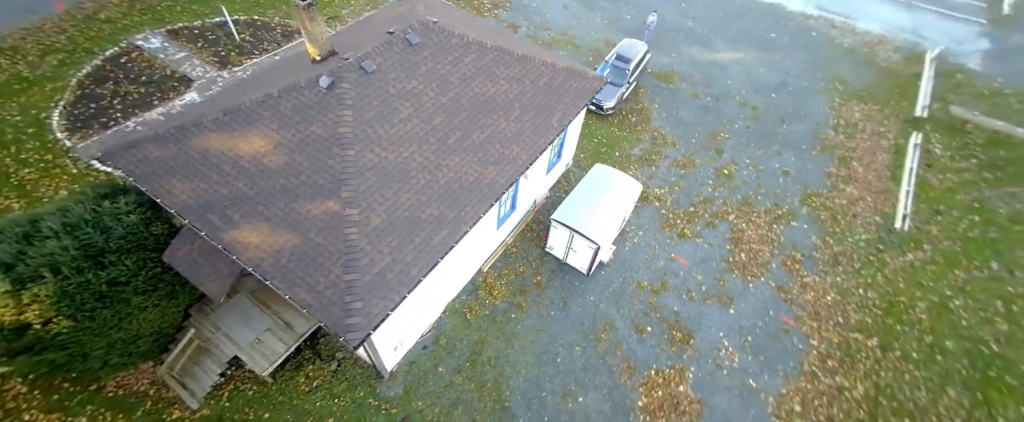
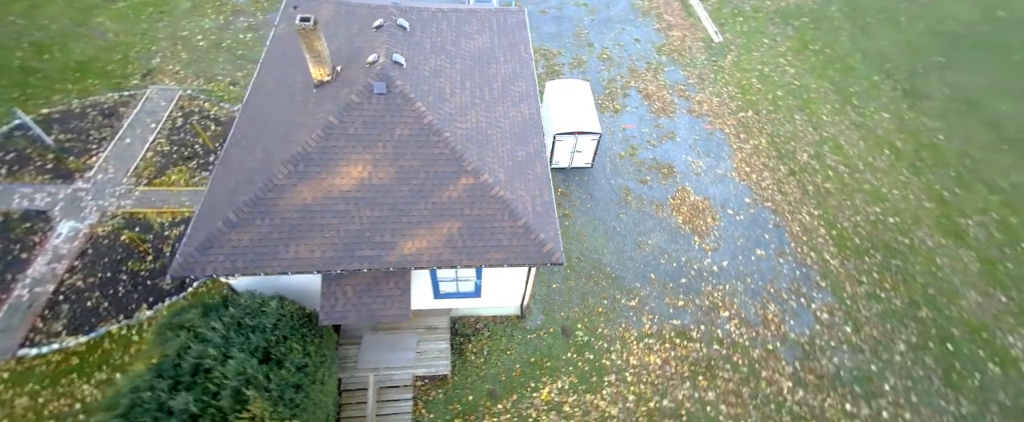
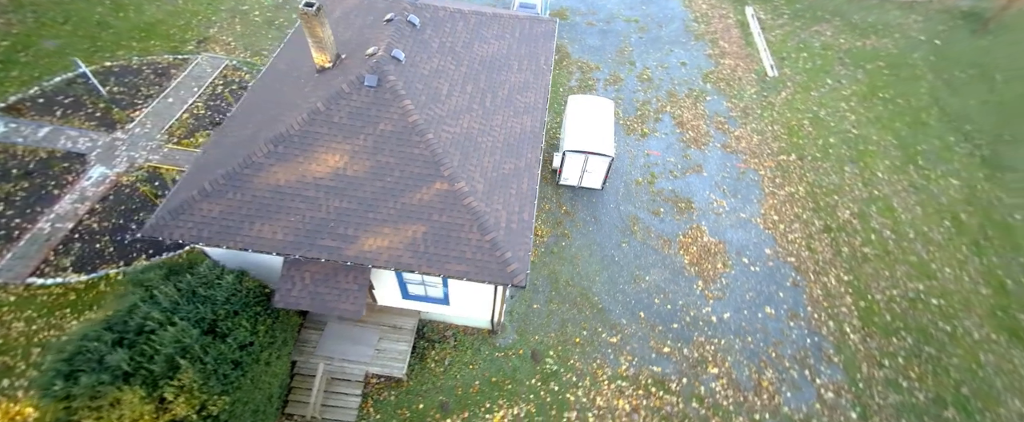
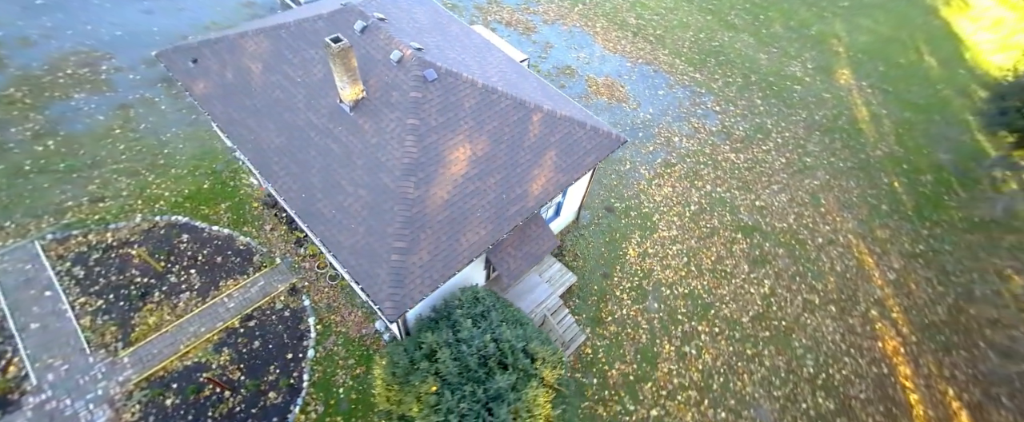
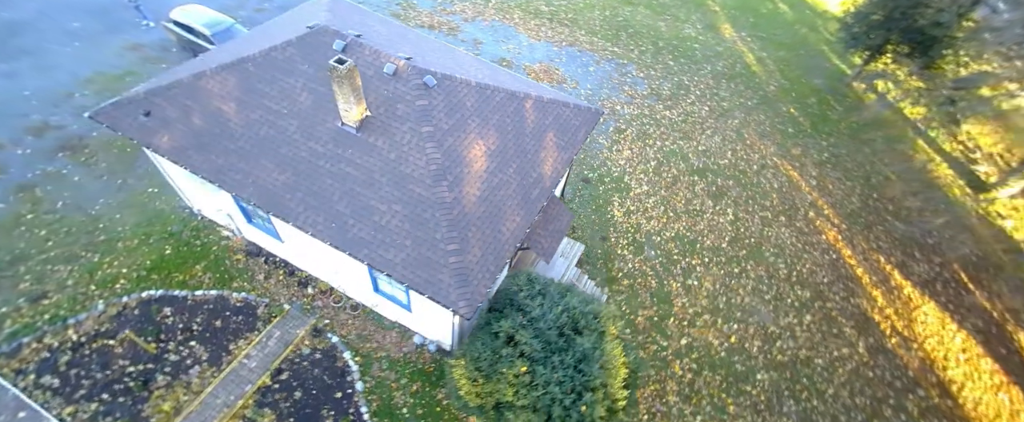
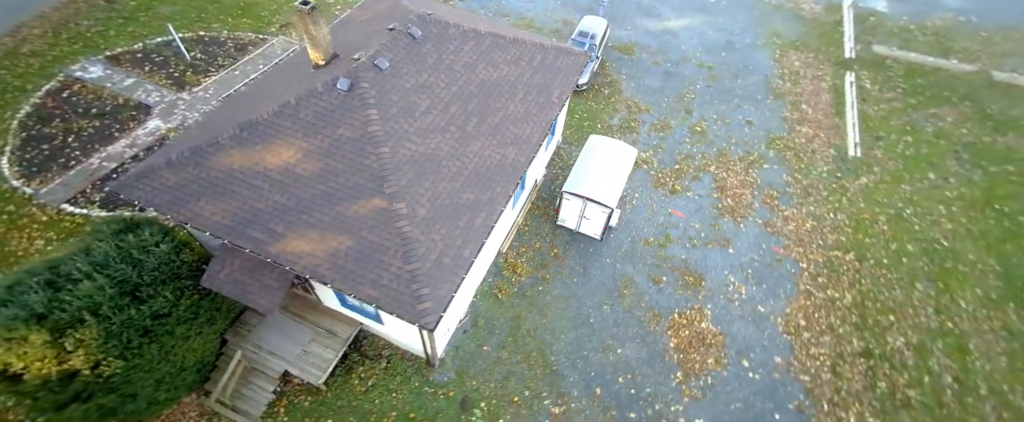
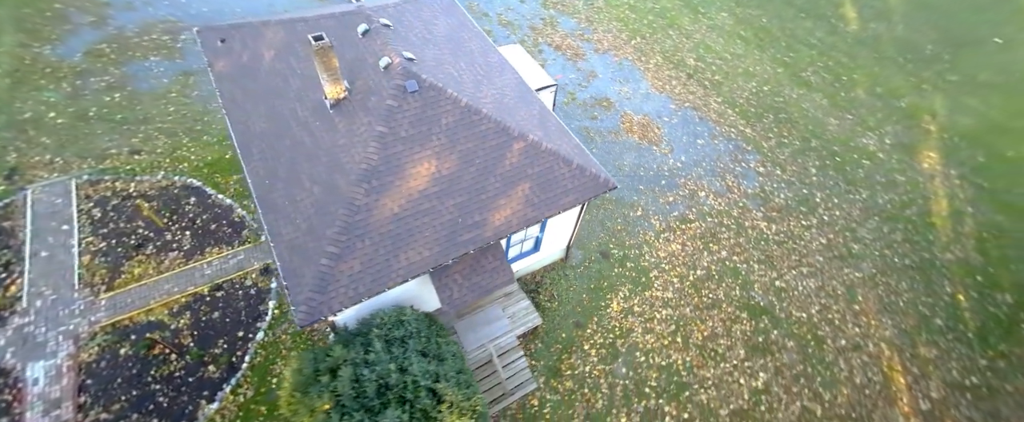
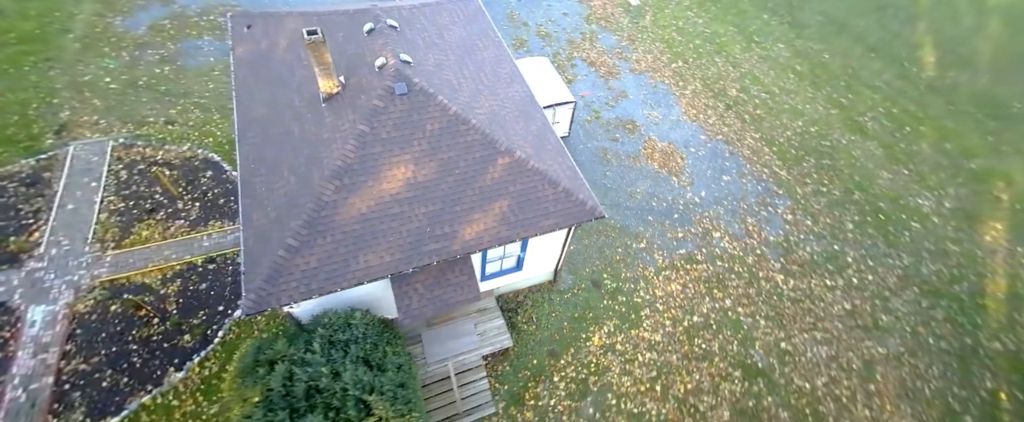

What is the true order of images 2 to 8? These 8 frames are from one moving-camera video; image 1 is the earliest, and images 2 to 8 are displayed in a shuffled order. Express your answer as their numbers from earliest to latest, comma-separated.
6, 3, 2, 8, 7, 4, 5
